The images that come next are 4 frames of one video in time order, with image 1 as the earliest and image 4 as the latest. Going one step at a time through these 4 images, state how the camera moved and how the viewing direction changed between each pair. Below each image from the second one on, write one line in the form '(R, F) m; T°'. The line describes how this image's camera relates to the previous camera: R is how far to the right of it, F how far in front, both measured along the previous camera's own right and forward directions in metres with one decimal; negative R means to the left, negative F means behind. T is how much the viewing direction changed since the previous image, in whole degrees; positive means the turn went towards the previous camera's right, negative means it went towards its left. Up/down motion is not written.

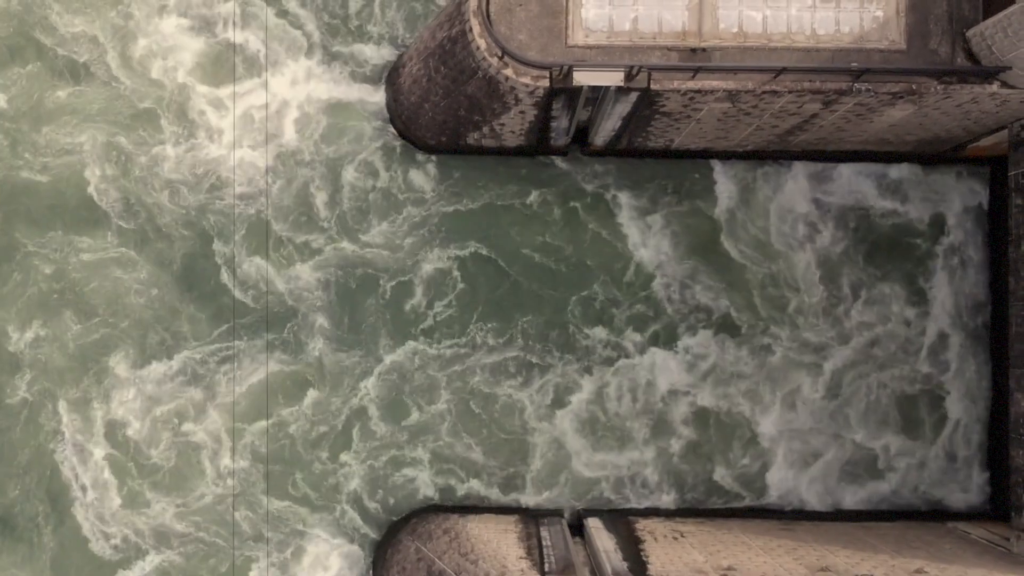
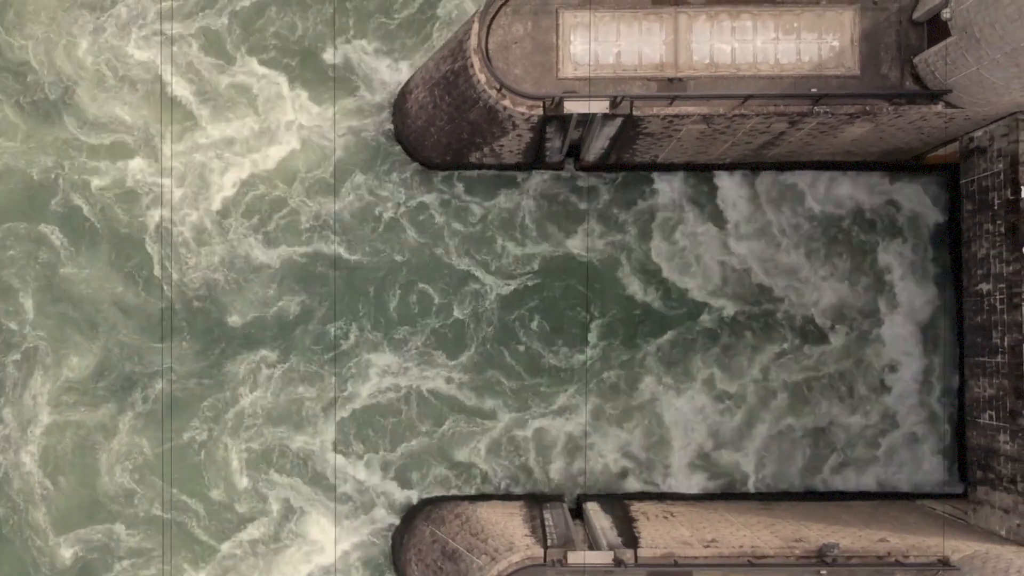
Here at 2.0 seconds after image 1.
(0.0, -2.6) m; 0°
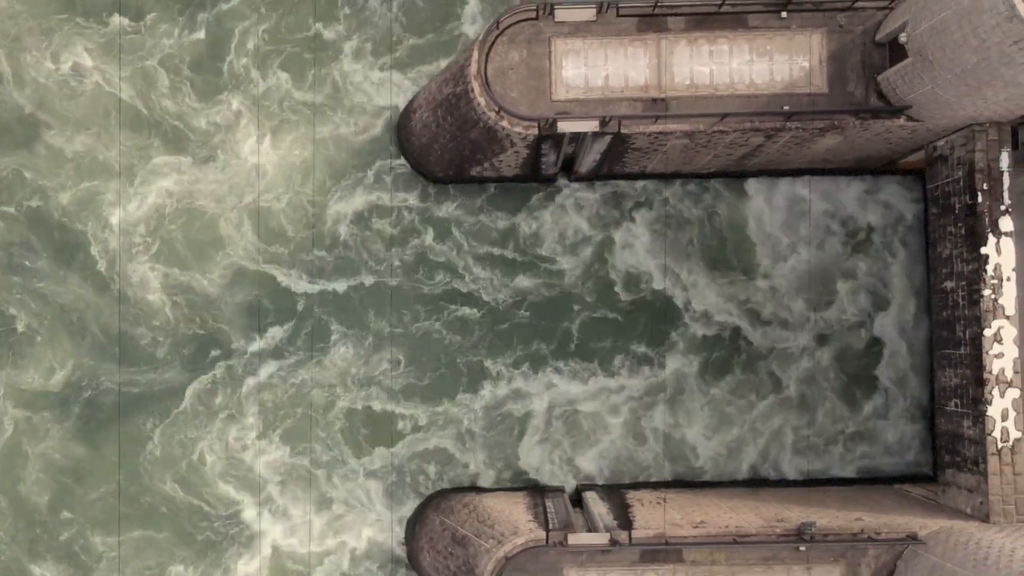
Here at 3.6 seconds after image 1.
(-0.1, -2.2) m; 0°
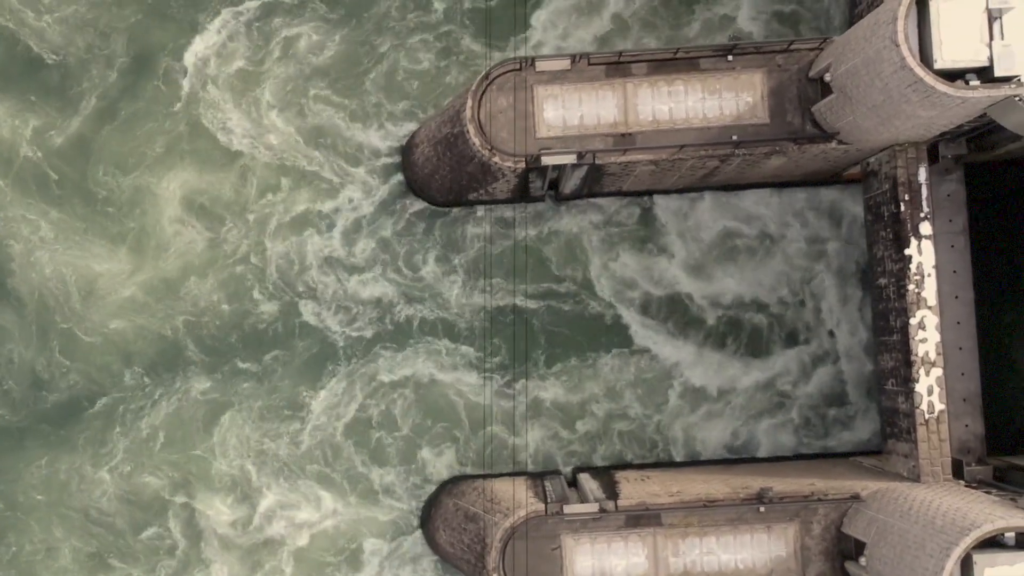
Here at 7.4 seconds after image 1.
(0.0, -4.6) m; 0°
